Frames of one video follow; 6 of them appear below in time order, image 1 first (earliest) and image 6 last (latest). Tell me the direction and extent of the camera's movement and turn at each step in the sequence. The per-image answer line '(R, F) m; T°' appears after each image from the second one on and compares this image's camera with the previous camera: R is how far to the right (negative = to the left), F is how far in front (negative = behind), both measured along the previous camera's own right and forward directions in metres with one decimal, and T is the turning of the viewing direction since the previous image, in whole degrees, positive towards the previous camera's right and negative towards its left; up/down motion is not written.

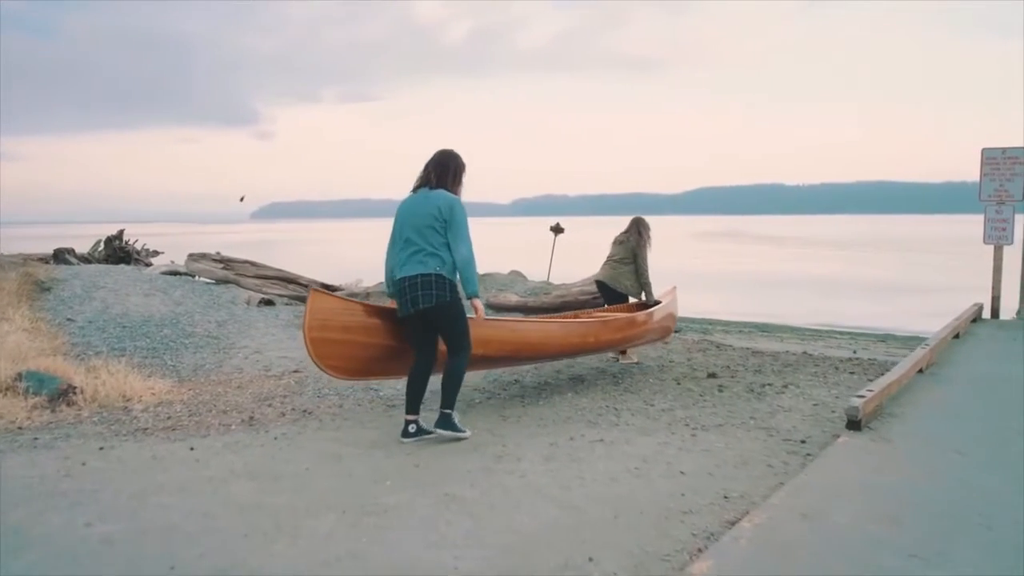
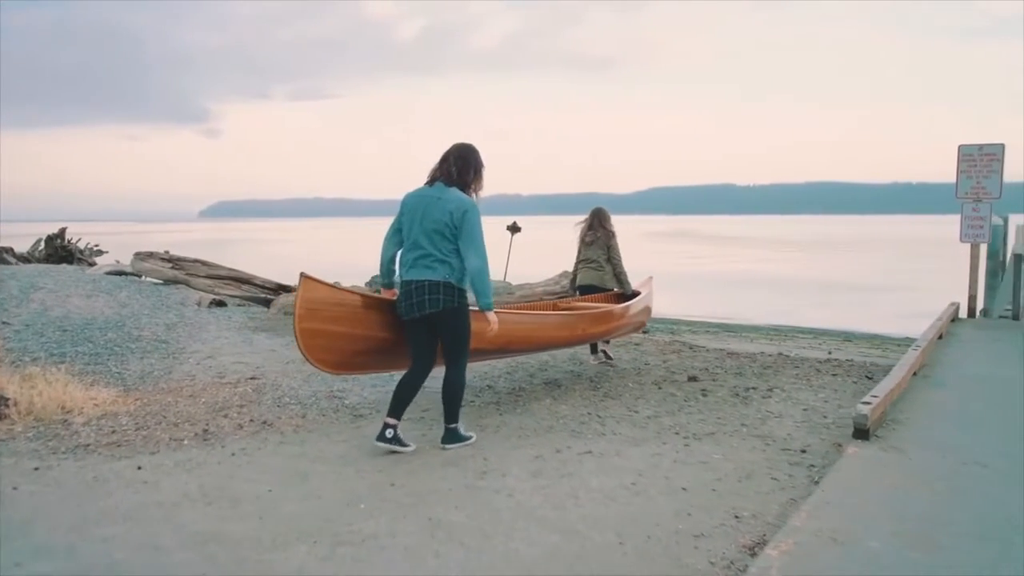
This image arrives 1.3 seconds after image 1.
(-0.2, +0.5) m; +3°
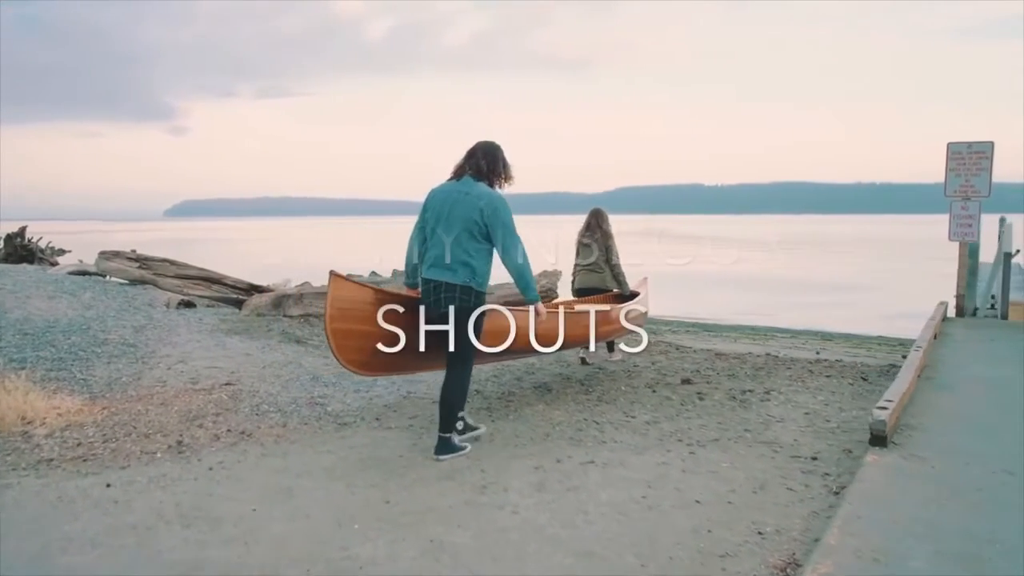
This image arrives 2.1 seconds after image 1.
(-0.2, +0.3) m; +2°
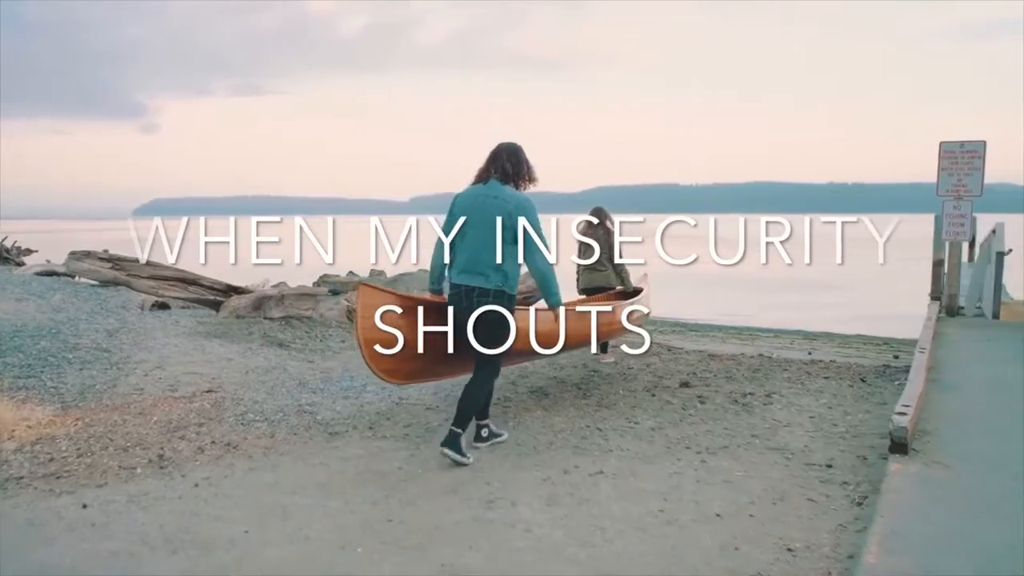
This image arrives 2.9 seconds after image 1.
(-0.2, +0.3) m; +2°
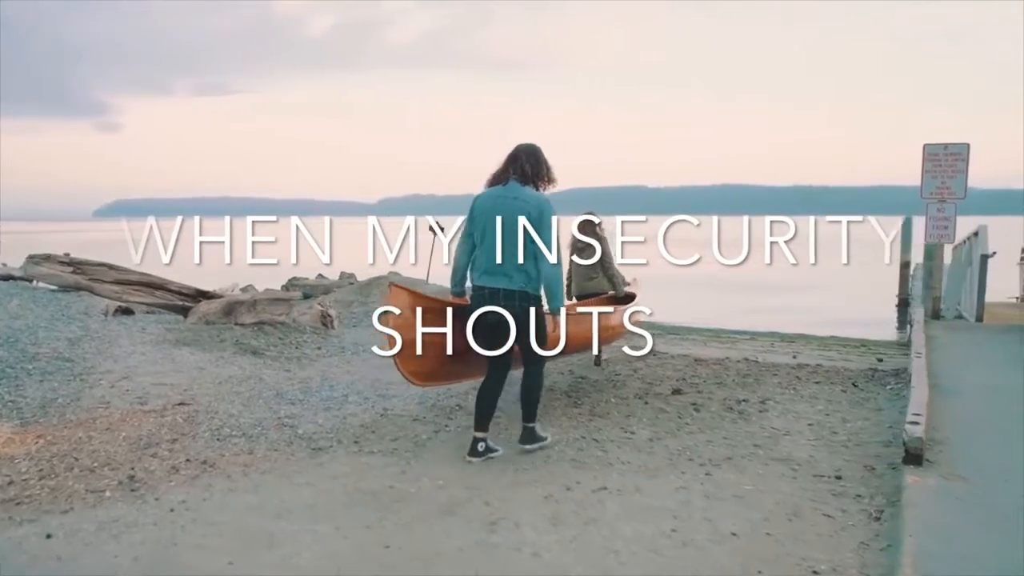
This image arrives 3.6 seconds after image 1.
(-0.2, +0.3) m; +2°
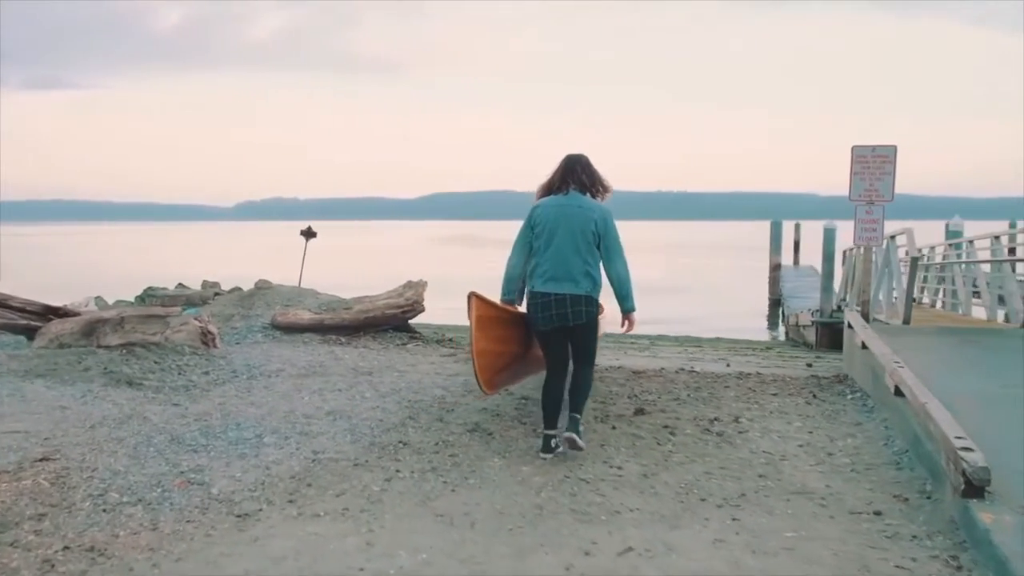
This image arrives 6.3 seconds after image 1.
(-0.6, +1.1) m; +9°
